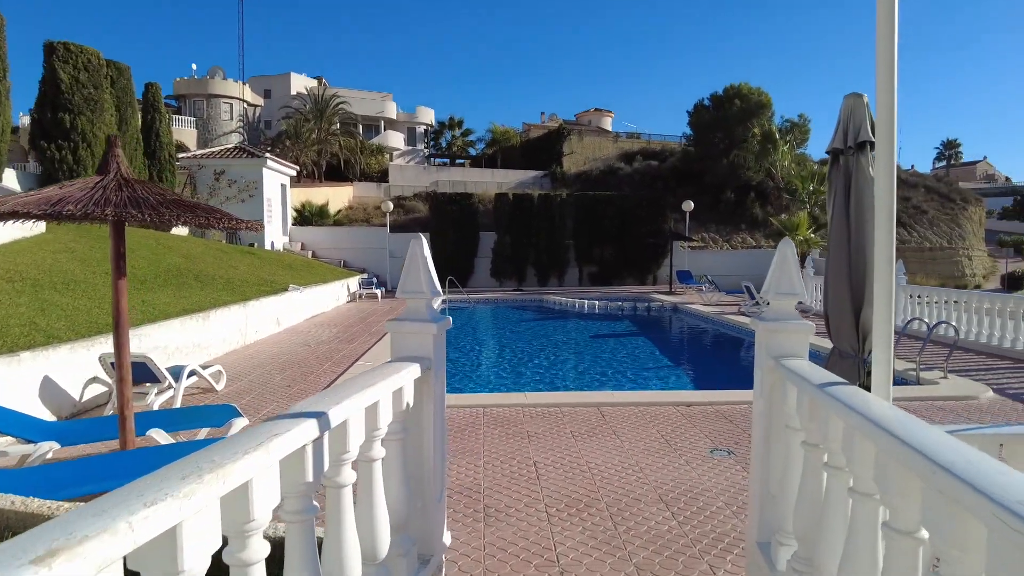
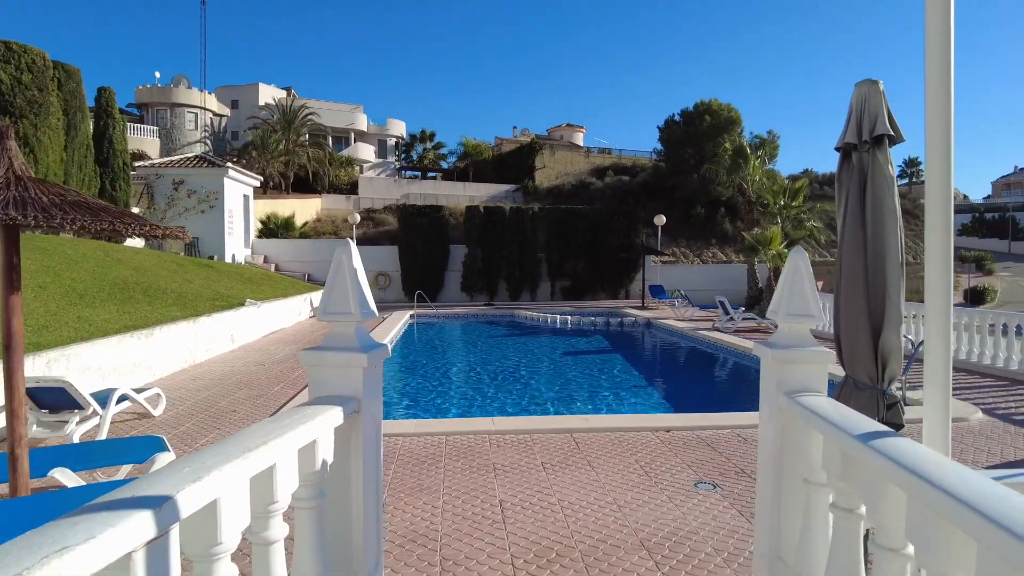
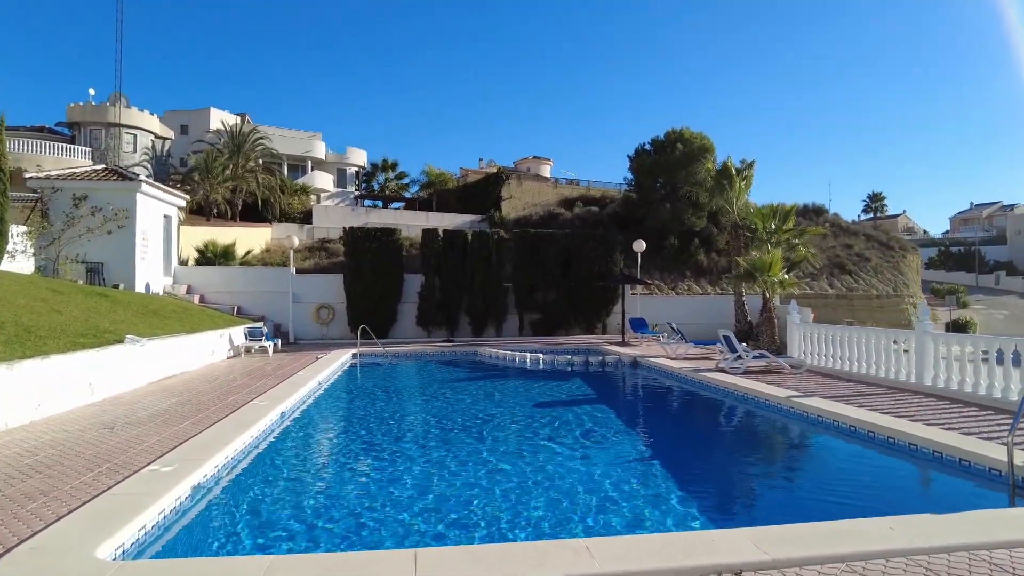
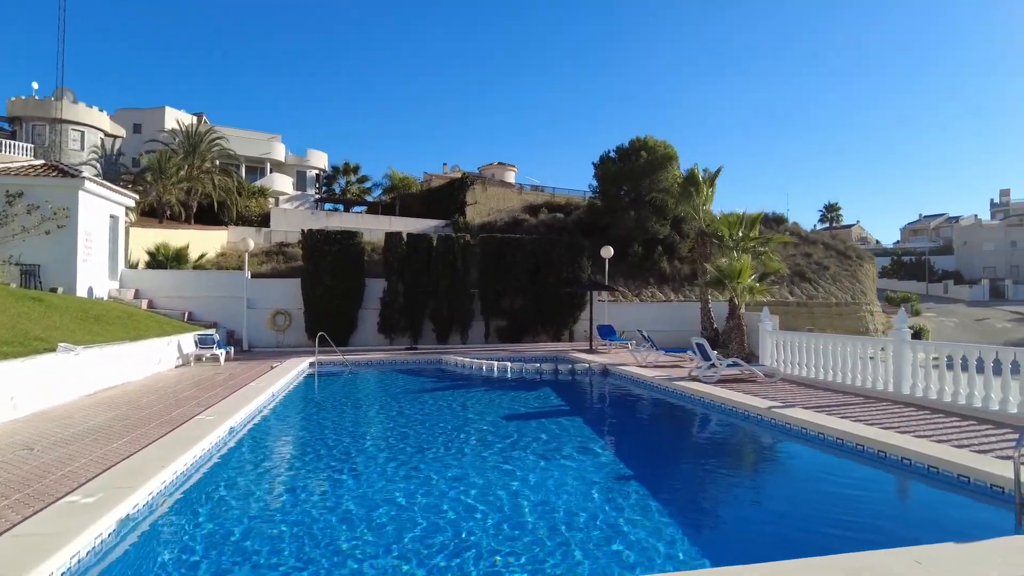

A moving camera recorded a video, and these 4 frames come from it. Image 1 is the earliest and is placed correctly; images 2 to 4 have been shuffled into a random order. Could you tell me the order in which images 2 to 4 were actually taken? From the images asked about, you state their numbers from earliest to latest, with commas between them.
2, 3, 4
